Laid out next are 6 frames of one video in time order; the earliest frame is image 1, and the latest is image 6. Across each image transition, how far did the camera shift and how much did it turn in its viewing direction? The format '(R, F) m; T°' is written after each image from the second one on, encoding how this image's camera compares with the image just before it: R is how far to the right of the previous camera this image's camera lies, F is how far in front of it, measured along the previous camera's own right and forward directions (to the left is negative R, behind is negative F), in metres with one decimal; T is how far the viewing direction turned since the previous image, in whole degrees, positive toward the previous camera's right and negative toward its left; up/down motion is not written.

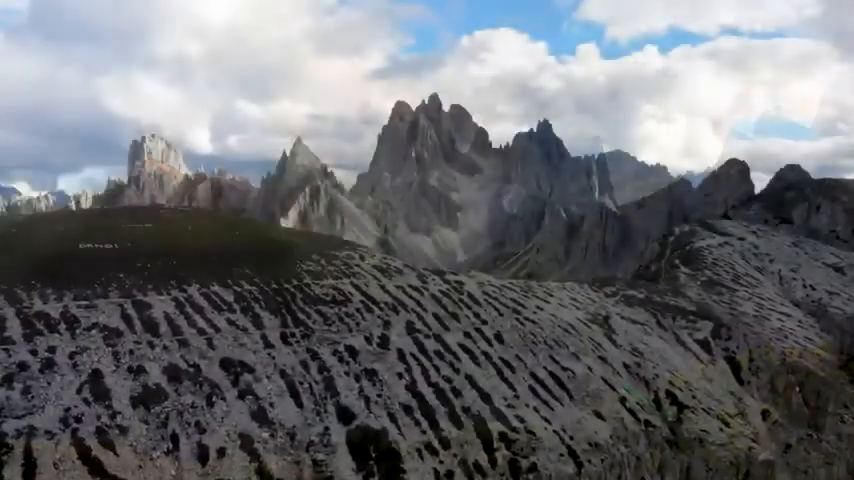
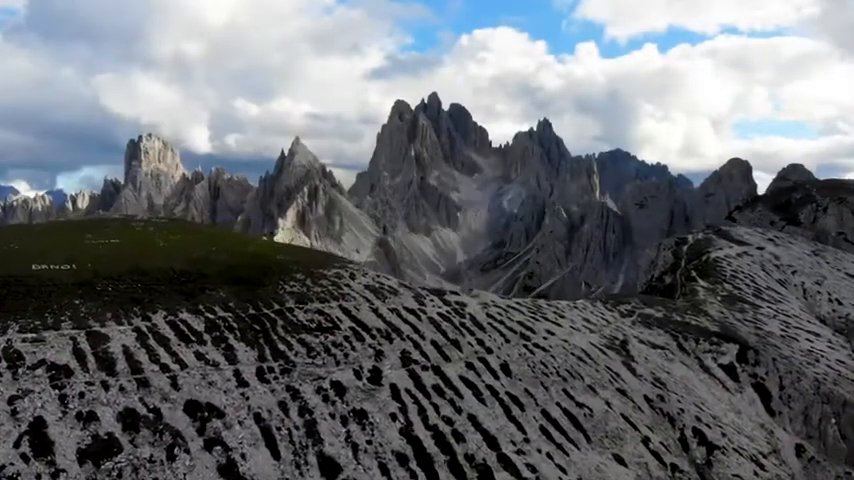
(+0.1, +5.6) m; 0°
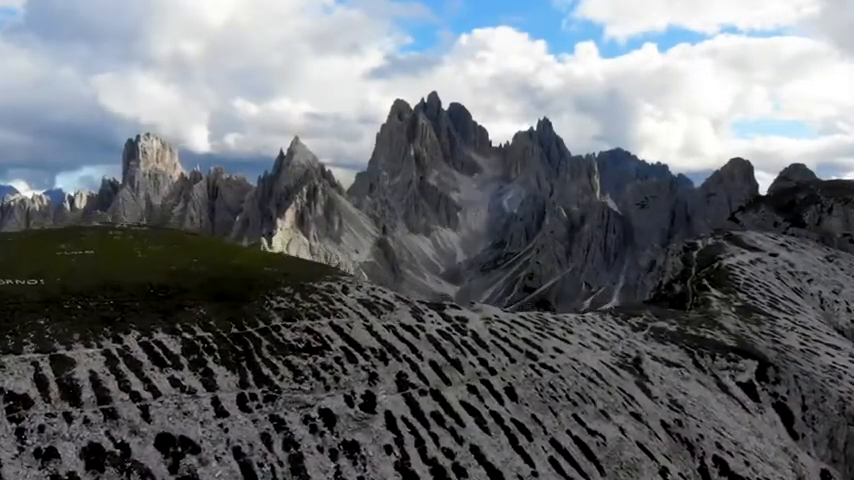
(+0.1, +3.5) m; 0°
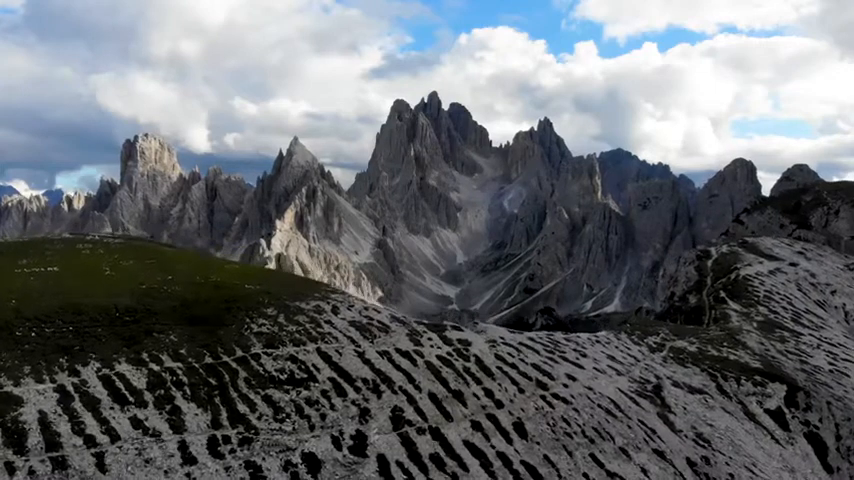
(+0.1, +4.5) m; 0°
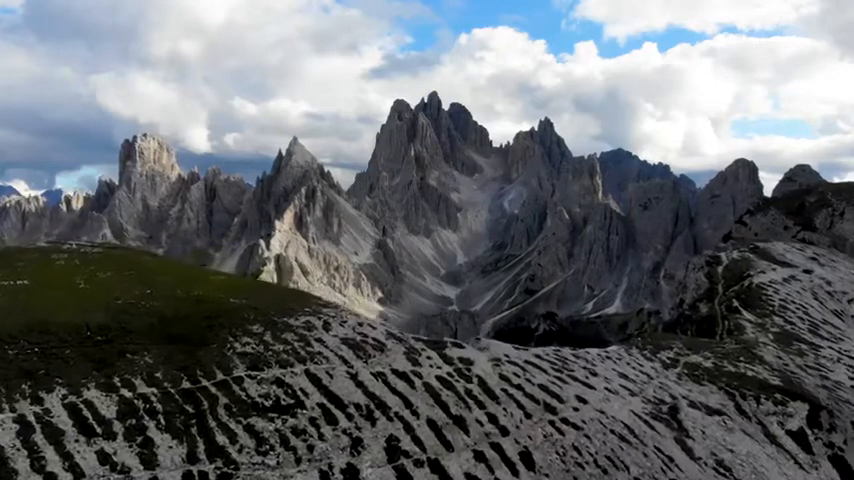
(+0.1, +3.0) m; 0°
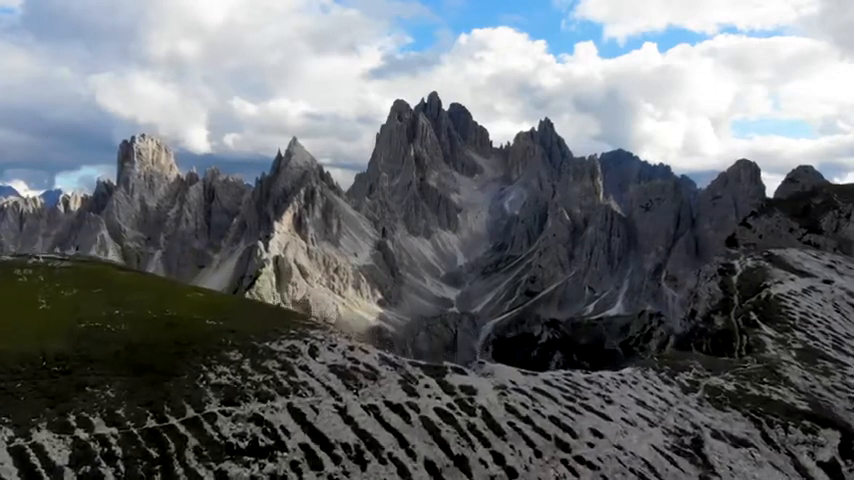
(+0.1, +3.8) m; 0°
